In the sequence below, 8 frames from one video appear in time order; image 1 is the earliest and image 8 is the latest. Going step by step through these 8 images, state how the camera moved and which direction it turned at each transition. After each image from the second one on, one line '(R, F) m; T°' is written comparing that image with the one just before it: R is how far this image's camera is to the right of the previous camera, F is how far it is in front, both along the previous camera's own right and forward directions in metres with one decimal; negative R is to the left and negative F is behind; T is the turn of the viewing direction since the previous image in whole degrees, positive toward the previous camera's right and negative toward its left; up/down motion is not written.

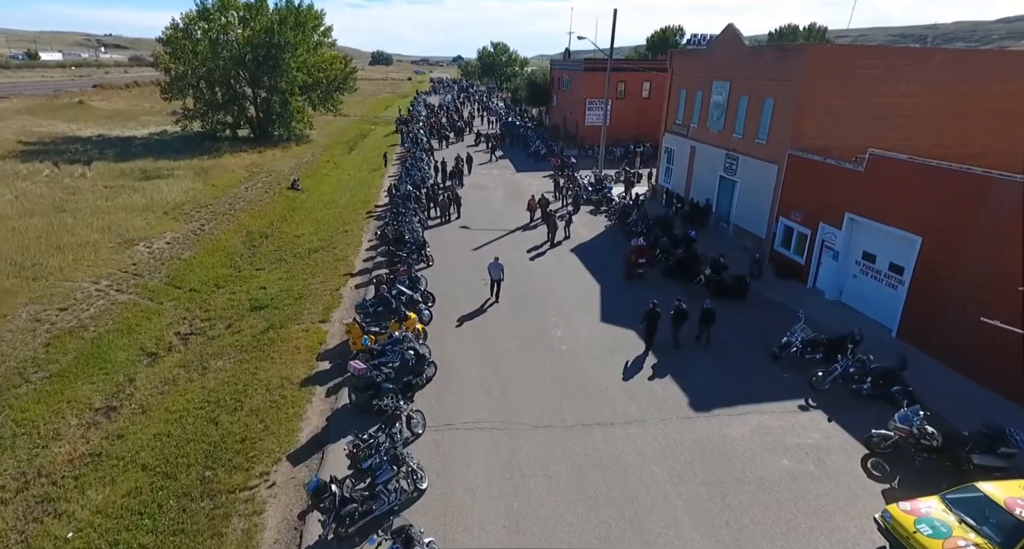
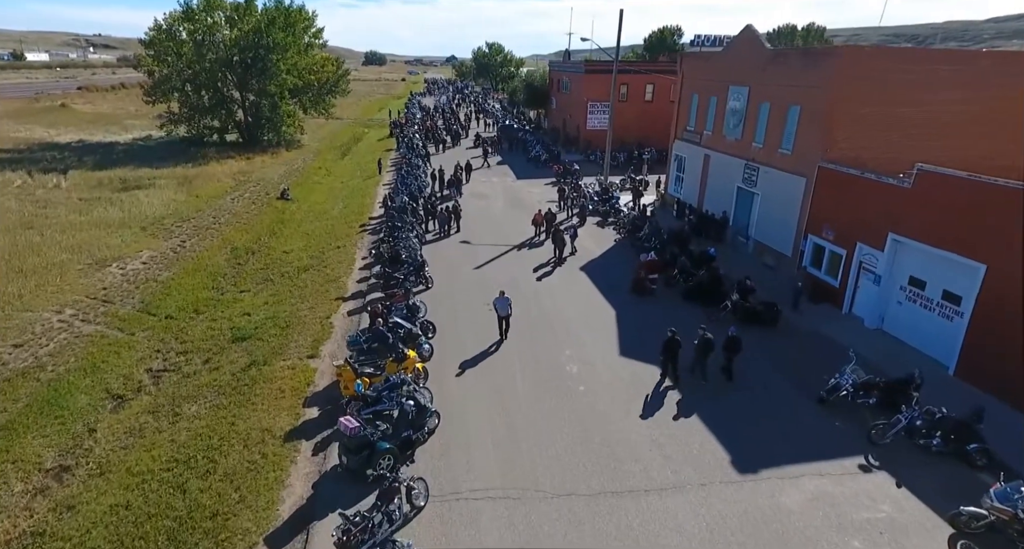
(-0.3, +1.5) m; +1°
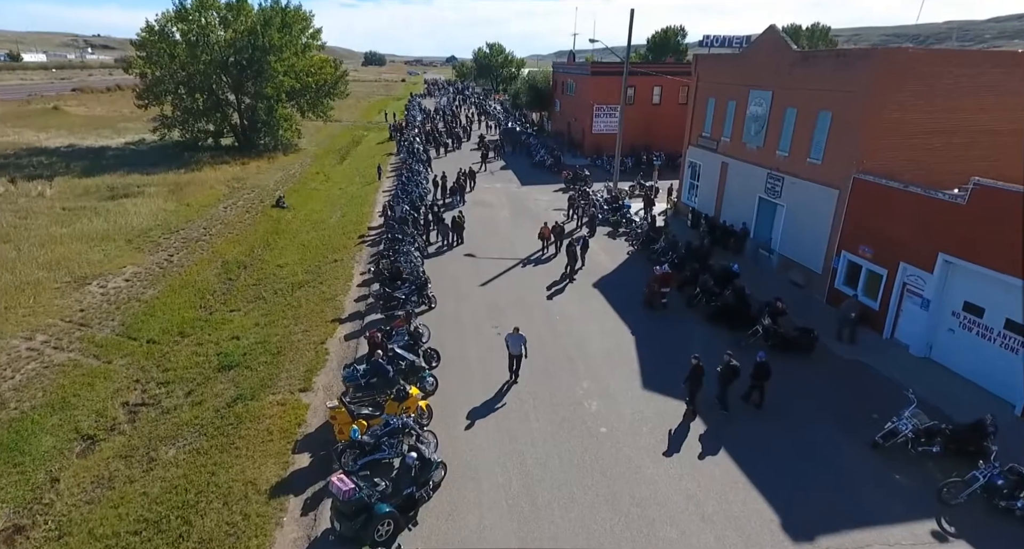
(-0.3, +1.2) m; 0°
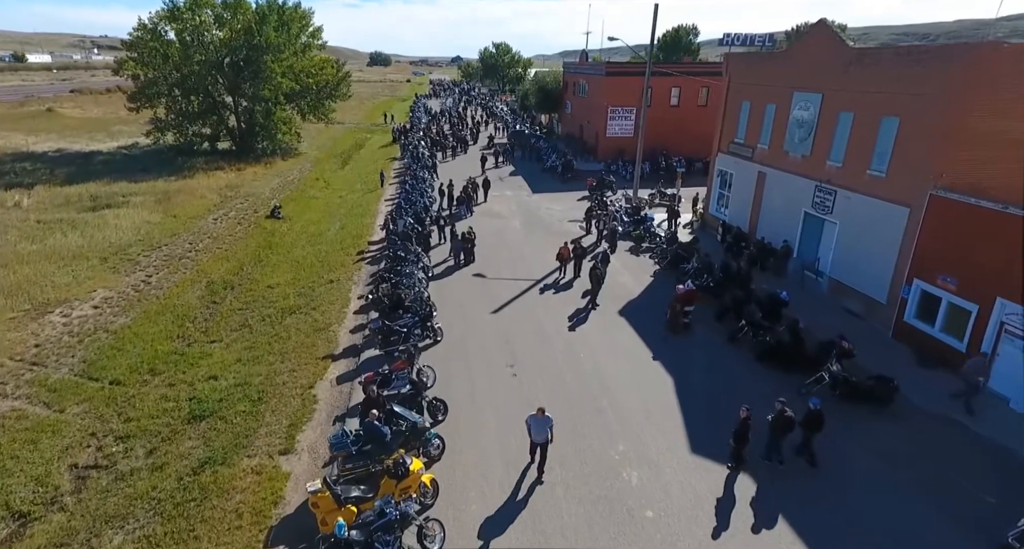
(-0.3, +2.0) m; -1°
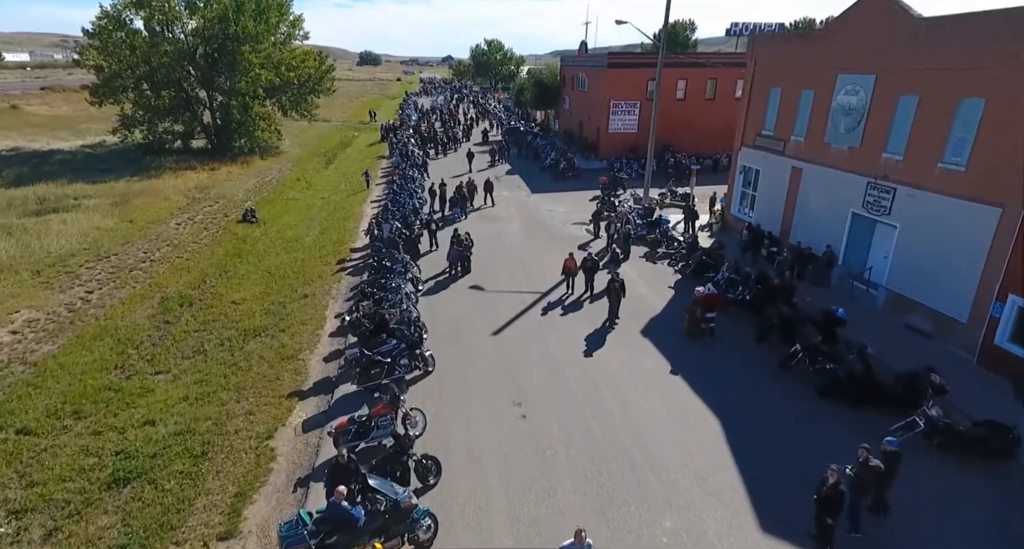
(-0.3, +2.4) m; +1°
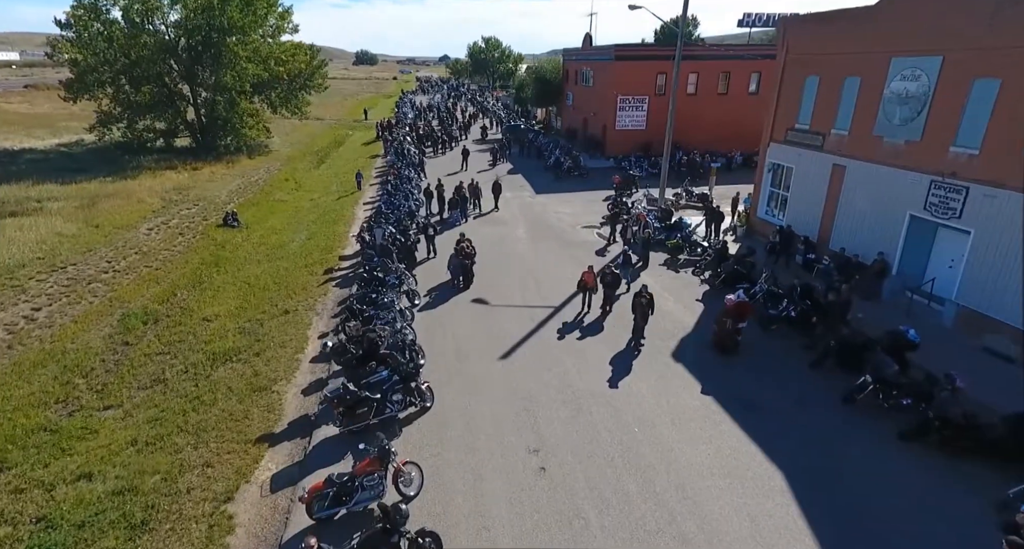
(-0.3, +1.9) m; 0°
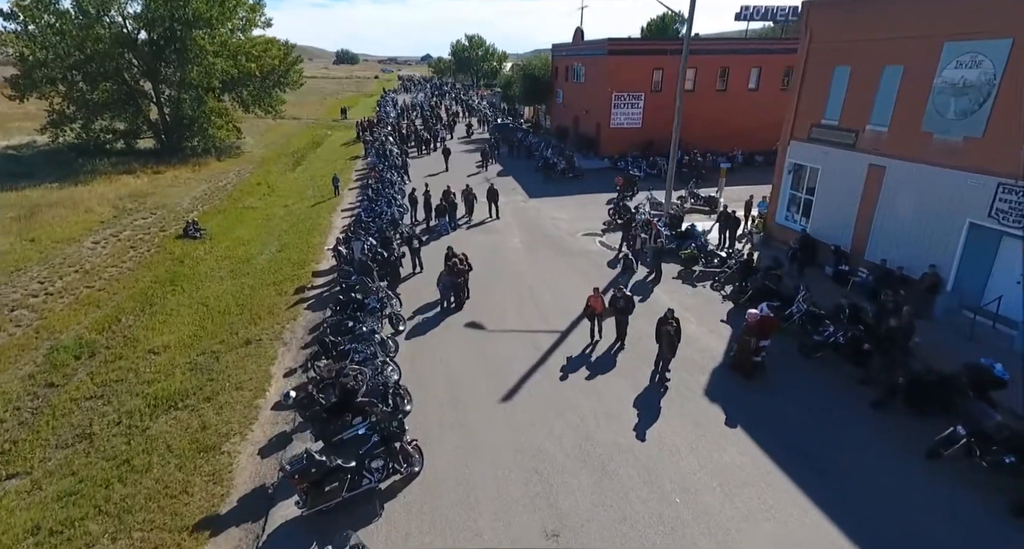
(-0.3, +2.0) m; +2°
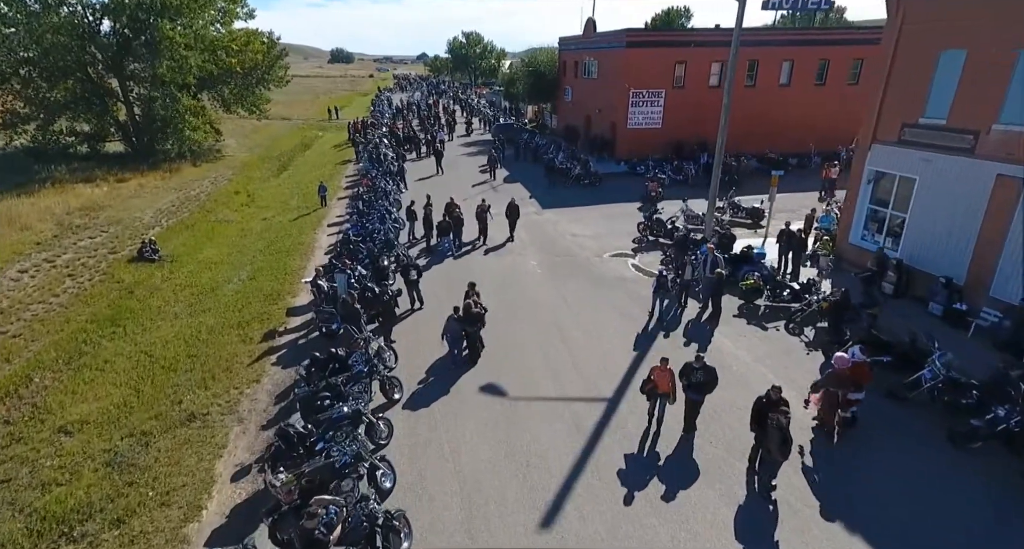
(-0.6, +3.1) m; 0°
